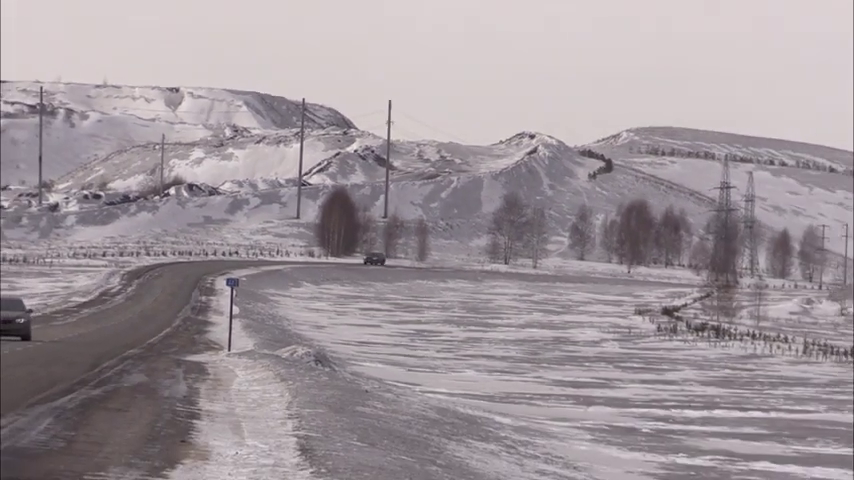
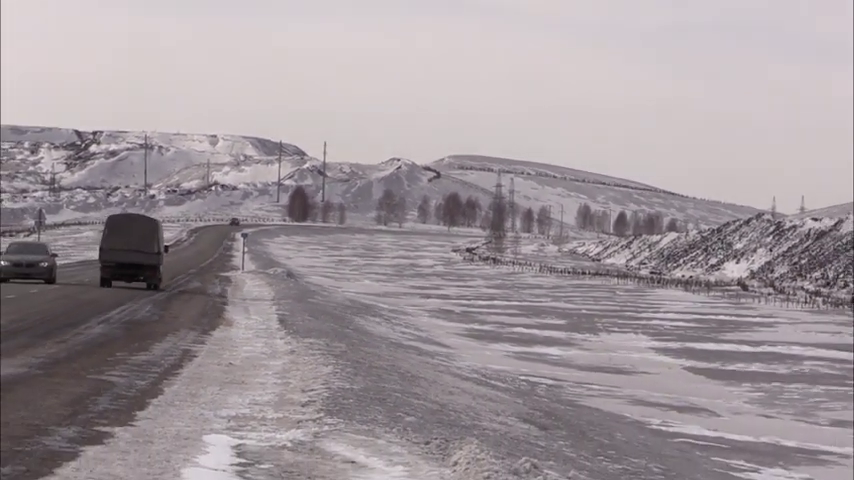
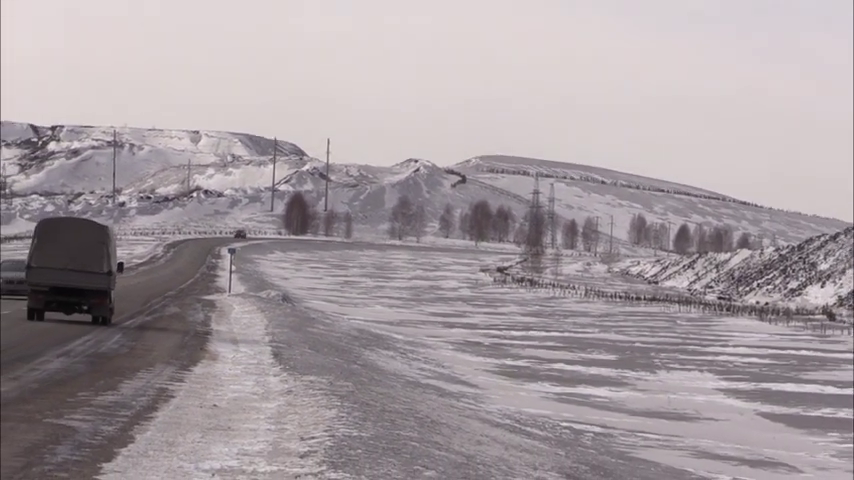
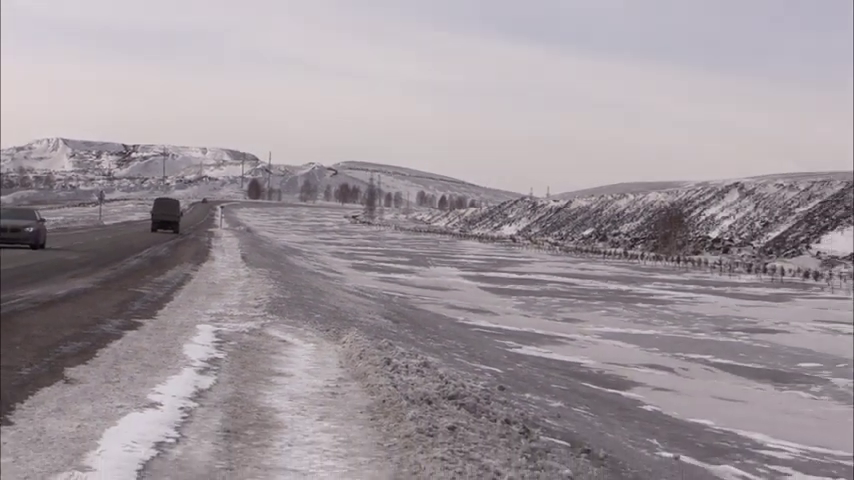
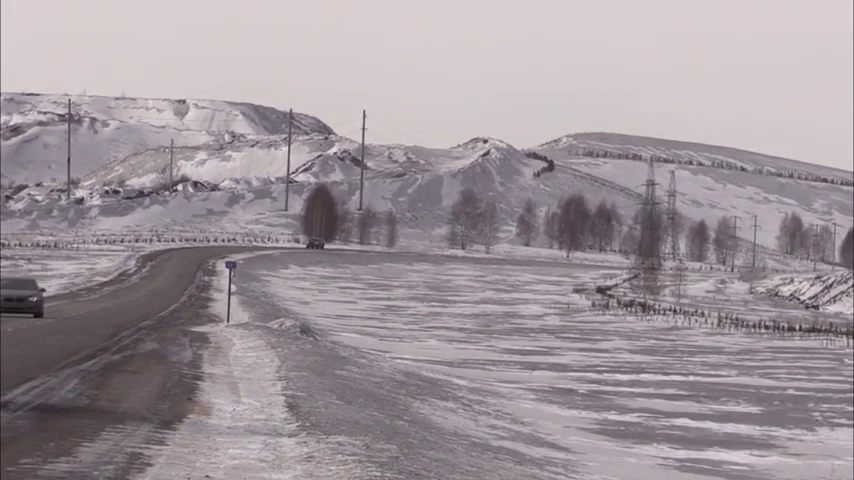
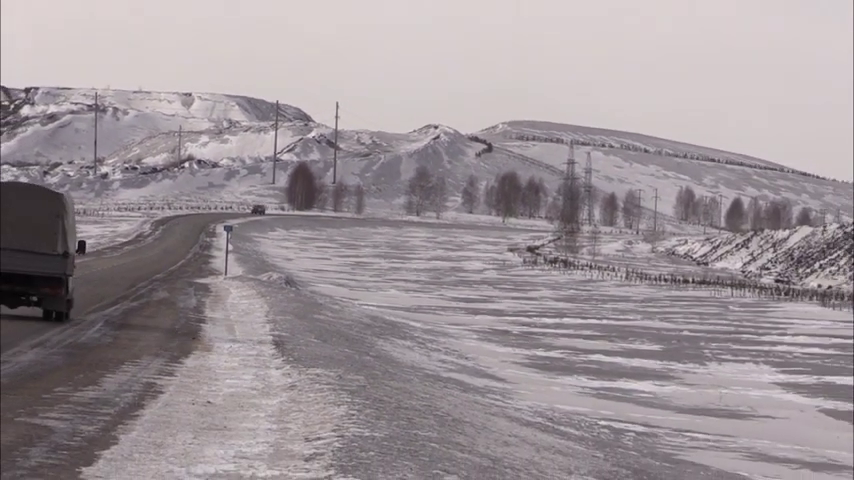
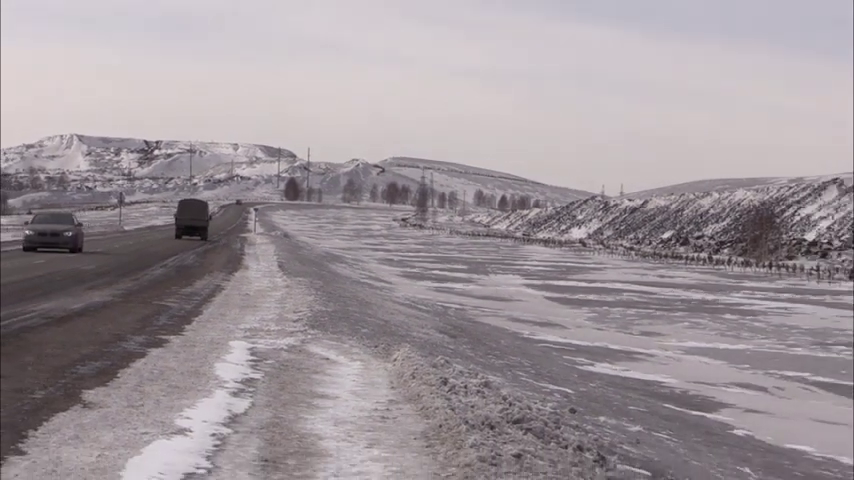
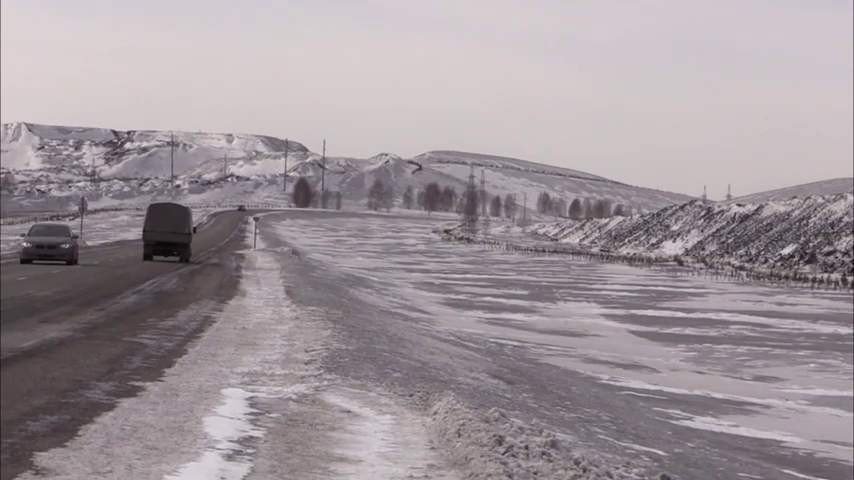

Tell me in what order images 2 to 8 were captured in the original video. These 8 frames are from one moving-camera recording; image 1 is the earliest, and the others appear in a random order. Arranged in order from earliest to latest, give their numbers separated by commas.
5, 6, 3, 2, 8, 7, 4
